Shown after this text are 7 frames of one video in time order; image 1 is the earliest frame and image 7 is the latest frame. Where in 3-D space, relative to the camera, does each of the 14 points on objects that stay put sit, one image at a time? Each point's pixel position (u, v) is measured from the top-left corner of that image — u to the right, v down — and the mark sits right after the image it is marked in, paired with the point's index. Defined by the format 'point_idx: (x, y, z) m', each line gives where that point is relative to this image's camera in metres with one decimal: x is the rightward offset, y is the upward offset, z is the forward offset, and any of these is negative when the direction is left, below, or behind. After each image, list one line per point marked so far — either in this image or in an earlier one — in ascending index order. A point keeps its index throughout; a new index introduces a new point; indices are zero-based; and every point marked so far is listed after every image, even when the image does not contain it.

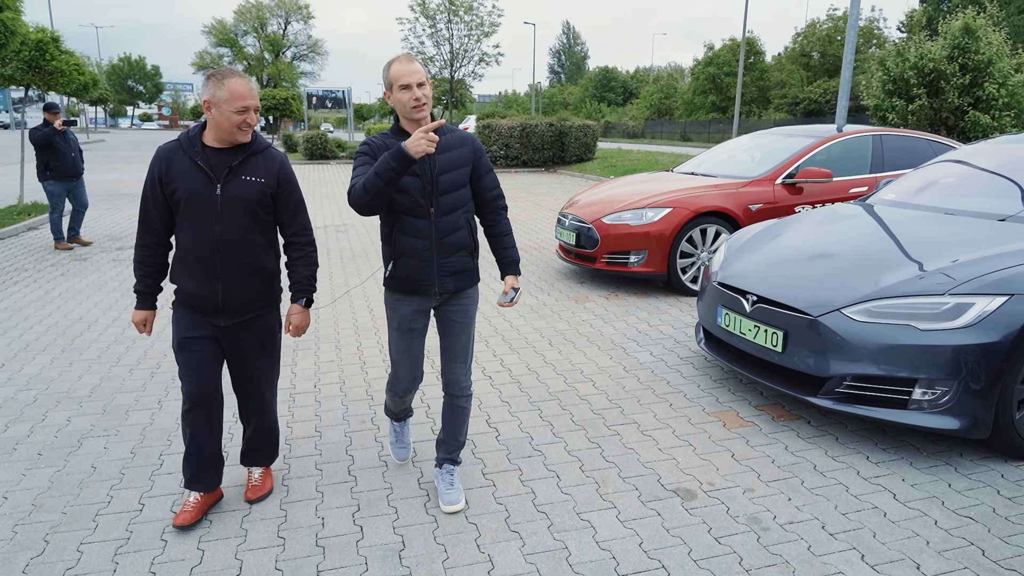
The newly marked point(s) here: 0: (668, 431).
0: (+0.8, -0.8, +3.6) m
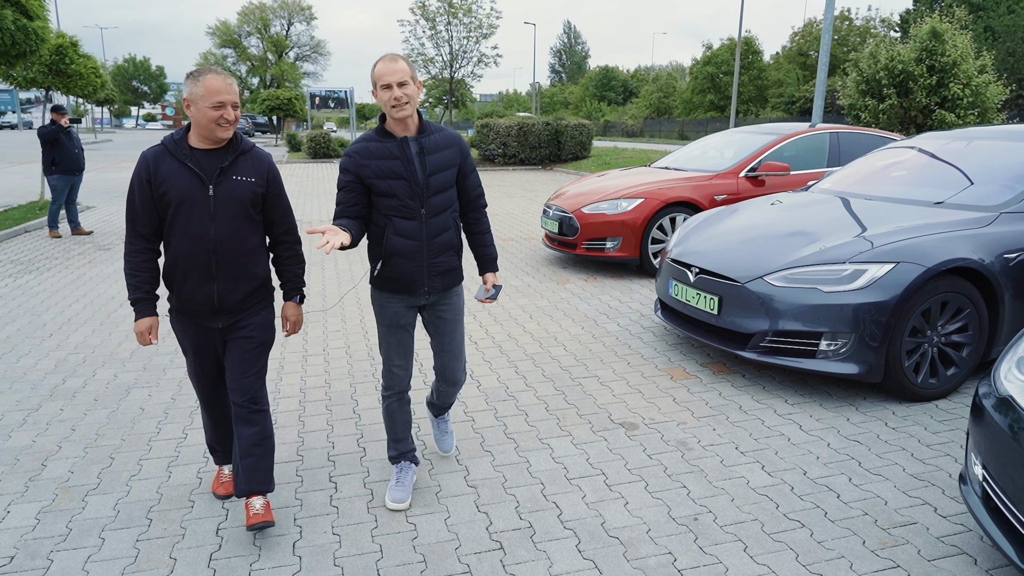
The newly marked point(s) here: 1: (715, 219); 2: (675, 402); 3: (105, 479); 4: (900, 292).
0: (+0.7, -0.6, +4.3) m
1: (+1.5, +0.5, +5.1) m
2: (+1.0, -0.7, +3.9) m
3: (-1.9, -0.9, +3.2) m
4: (+2.1, 0.0, +3.7) m
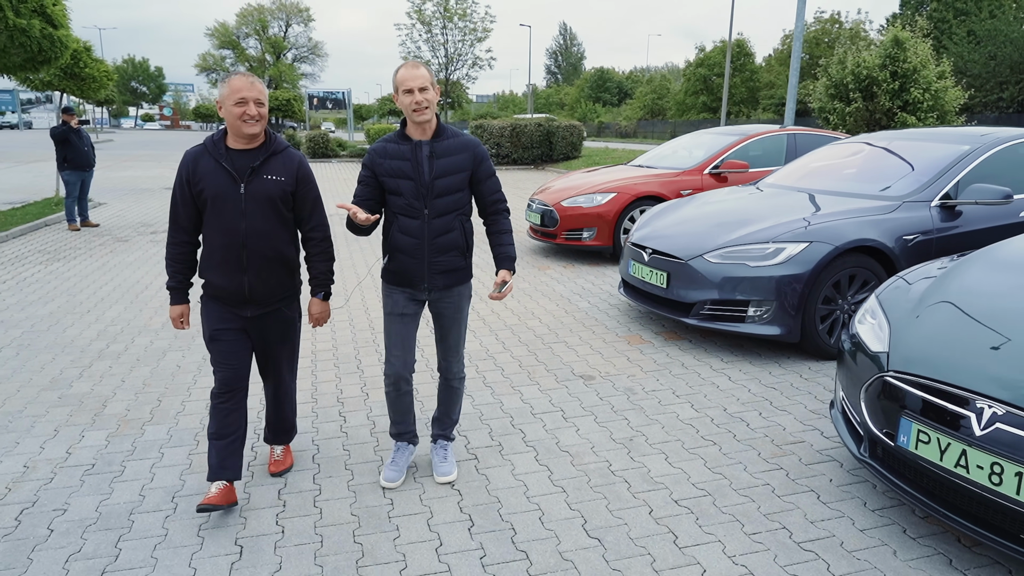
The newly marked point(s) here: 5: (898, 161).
0: (+0.6, -0.4, +5.0) m
1: (+1.4, +0.7, +5.8) m
2: (+0.8, -0.5, +4.7) m
3: (-2.1, -0.7, +3.9) m
4: (+2.0, +0.1, +4.5) m
5: (+3.2, +1.1, +5.4) m
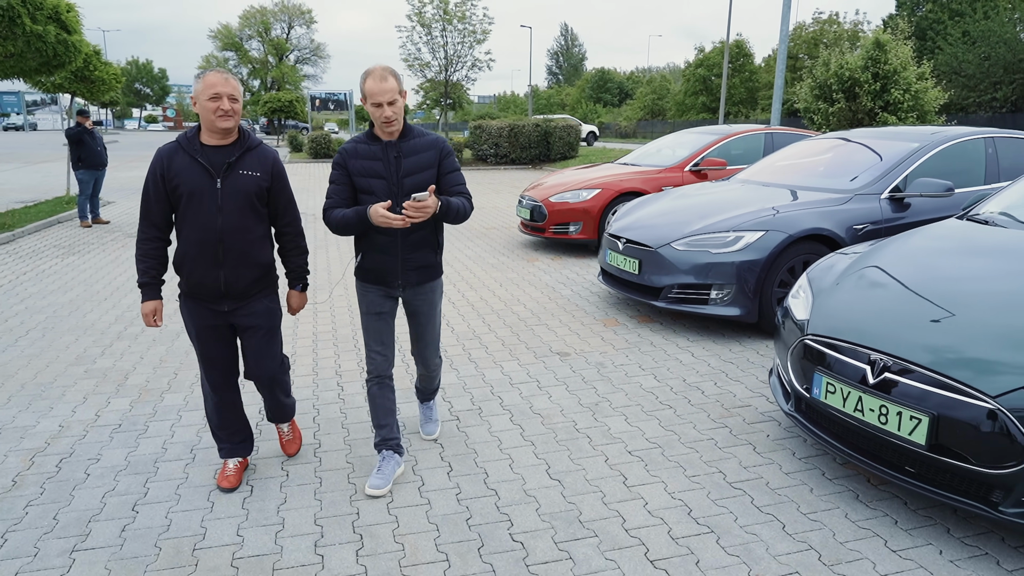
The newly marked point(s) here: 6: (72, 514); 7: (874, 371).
0: (+0.4, -0.3, +5.5) m
1: (+1.3, +0.8, +6.3) m
2: (+0.7, -0.4, +5.1) m
3: (-2.2, -0.6, +4.4) m
4: (+1.9, +0.3, +4.9) m
5: (+3.1, +1.2, +5.9) m
6: (-1.9, -1.0, +2.9) m
7: (+1.5, -0.3, +2.8) m
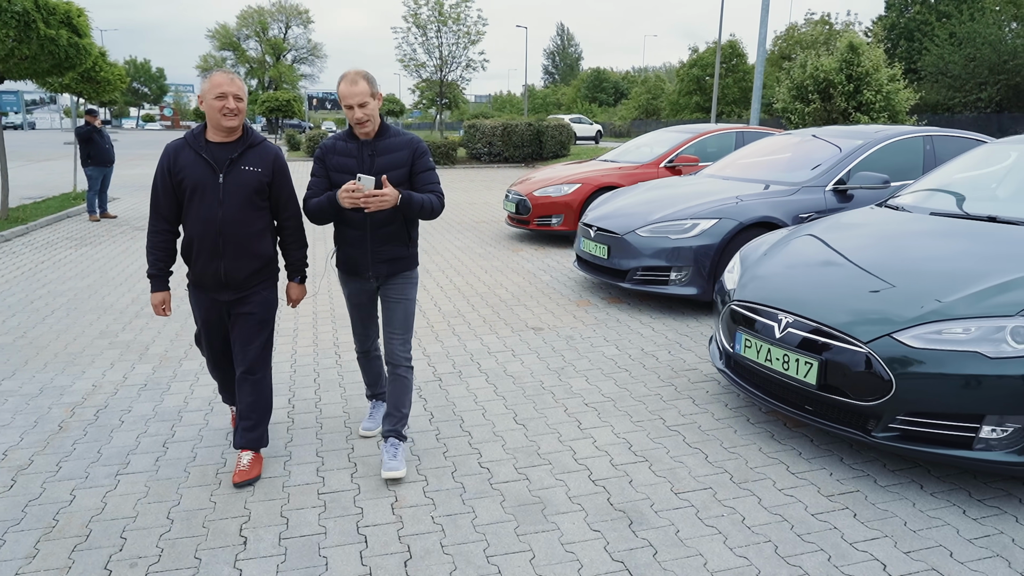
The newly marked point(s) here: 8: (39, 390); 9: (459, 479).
0: (+0.3, -0.2, +6.0) m
1: (+1.1, +0.9, +6.8) m
2: (+0.5, -0.2, +5.7) m
3: (-2.4, -0.5, +4.9) m
4: (+1.7, +0.4, +5.5) m
5: (+2.9, +1.3, +6.5) m
6: (-2.0, -0.8, +3.5) m
7: (+1.3, -0.2, +3.3) m
8: (-3.0, -0.6, +4.3) m
9: (-0.2, -0.9, +3.2) m
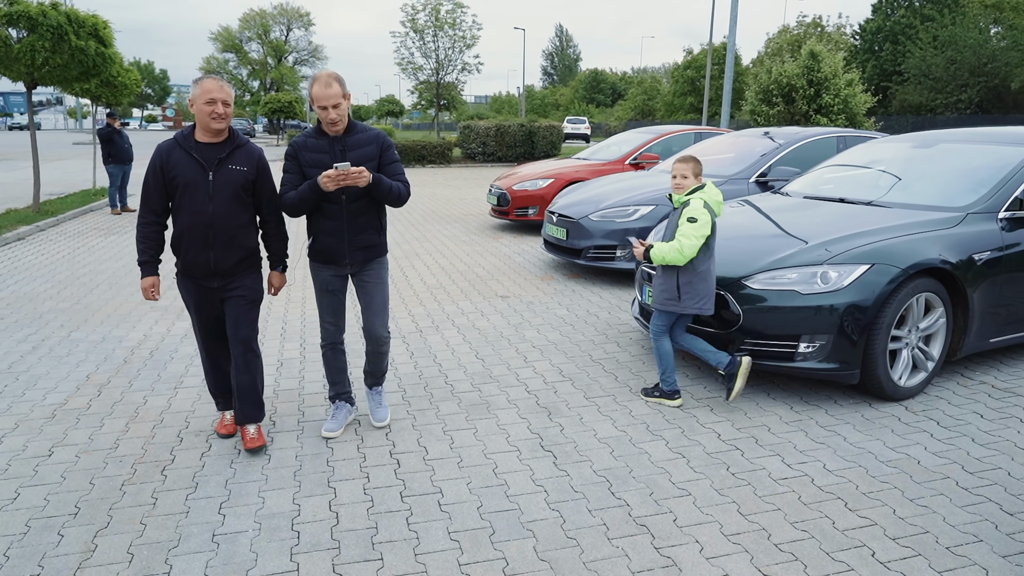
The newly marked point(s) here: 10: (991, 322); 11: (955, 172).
0: (0.0, +0.1, +7.1) m
1: (+0.8, +1.2, +7.9) m
2: (+0.3, 0.0, +6.8) m
3: (-2.6, -0.2, +6.0) m
4: (+1.4, +0.6, +6.6) m
5: (+2.6, +1.6, +7.5) m
6: (-2.3, -0.6, +4.6) m
7: (+1.0, 0.0, +4.4) m
8: (-3.2, -0.4, +5.4) m
9: (-0.5, -0.6, +4.3) m
10: (+3.0, -0.2, +4.2) m
11: (+3.1, +0.8, +4.6) m
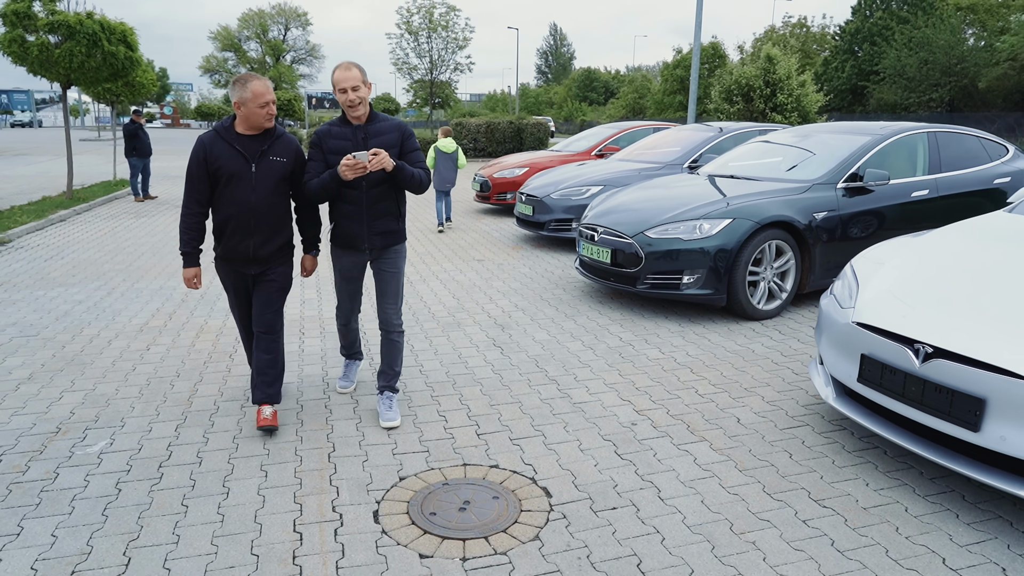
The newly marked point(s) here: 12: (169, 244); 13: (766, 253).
0: (-0.3, +0.5, +8.6) m
1: (+0.5, +1.6, +9.4) m
2: (-0.1, +0.4, +8.3) m
3: (-2.9, +0.2, +7.5) m
4: (+1.1, +1.0, +8.0) m
5: (+2.3, +2.0, +9.0) m
6: (-2.6, -0.2, +6.0) m
7: (+0.8, +0.5, +5.9) m
8: (-3.5, 0.0, +6.8) m
9: (-0.8, -0.2, +5.7) m
10: (+2.7, +0.2, +5.6) m
11: (+2.8, +1.2, +6.1) m
12: (-4.7, +0.6, +9.3) m
13: (+2.0, +0.3, +5.4) m
